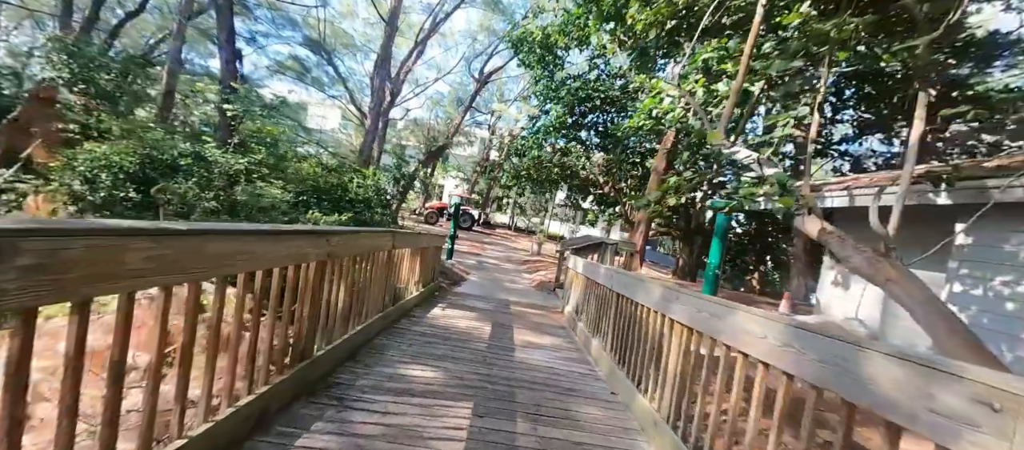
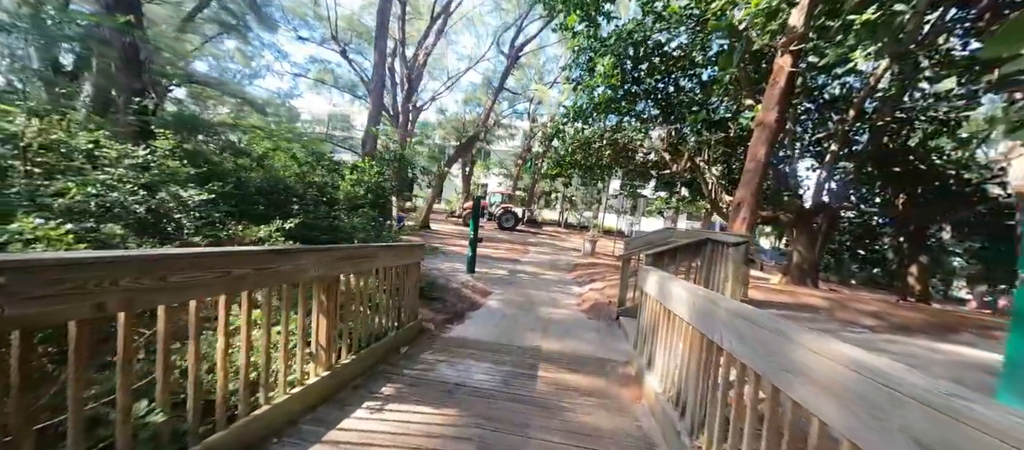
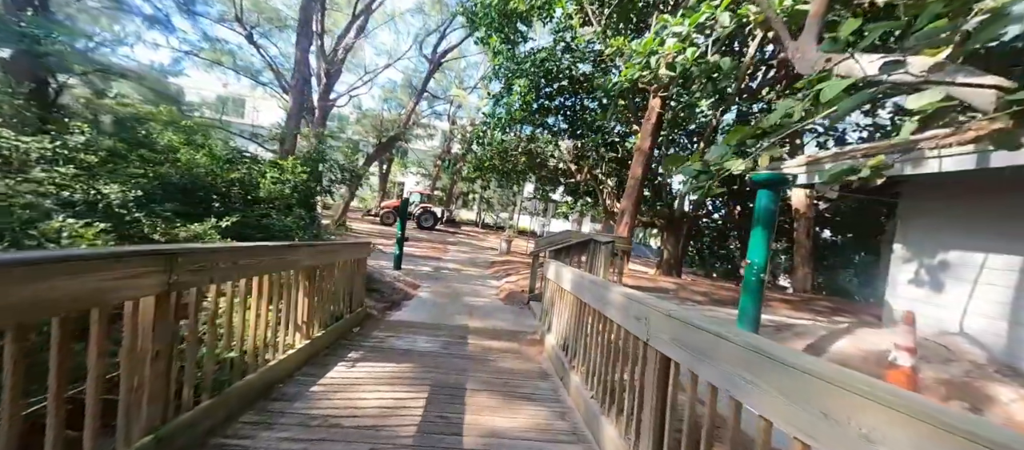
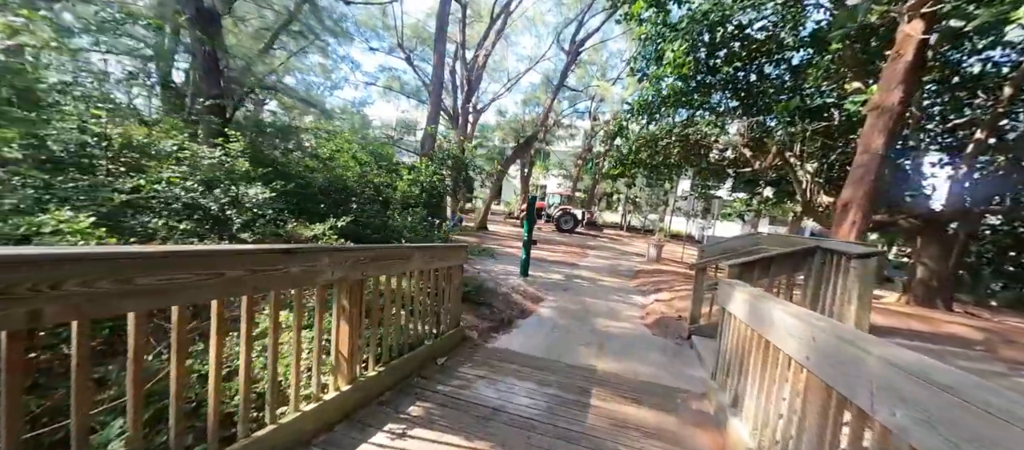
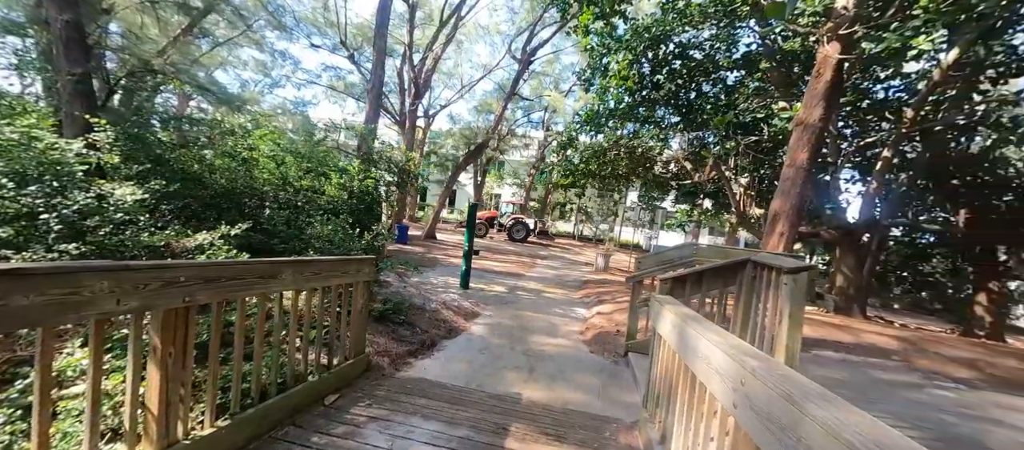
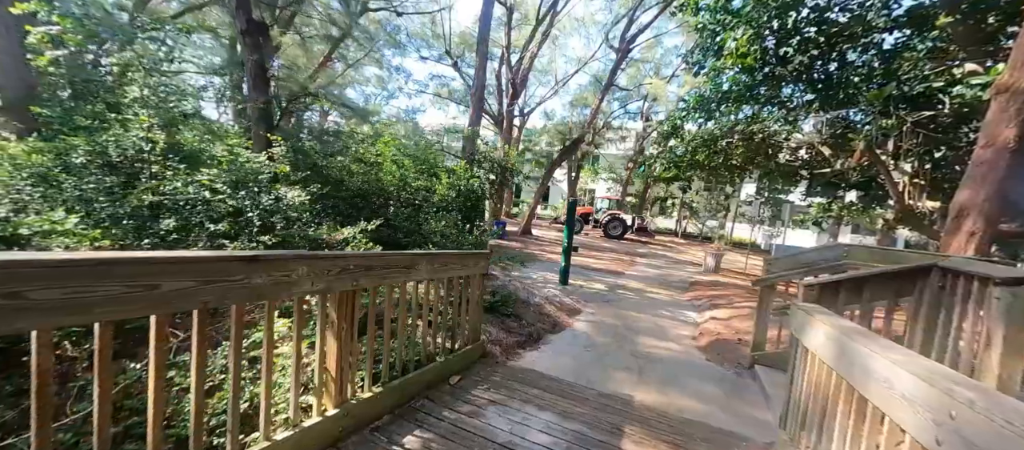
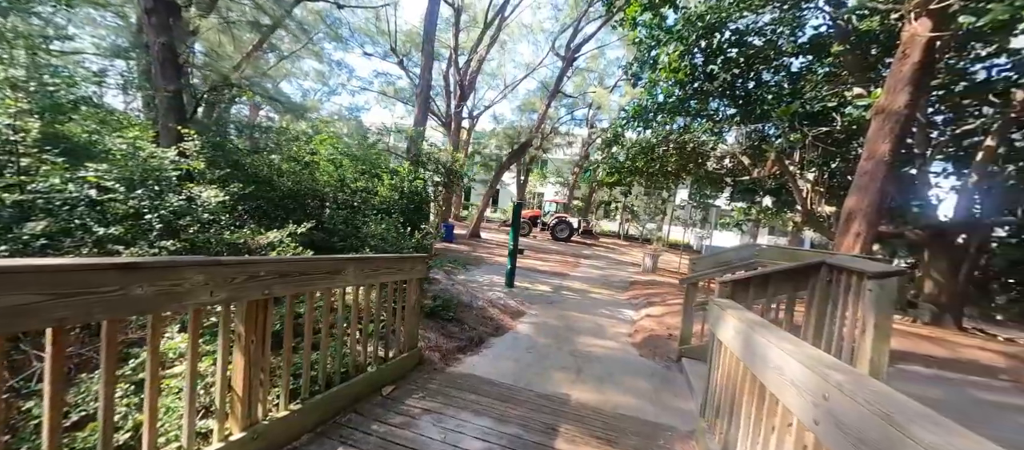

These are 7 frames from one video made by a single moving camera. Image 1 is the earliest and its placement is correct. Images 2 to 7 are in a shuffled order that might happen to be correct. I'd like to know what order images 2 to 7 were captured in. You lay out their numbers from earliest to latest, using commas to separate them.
3, 2, 4, 6, 7, 5
